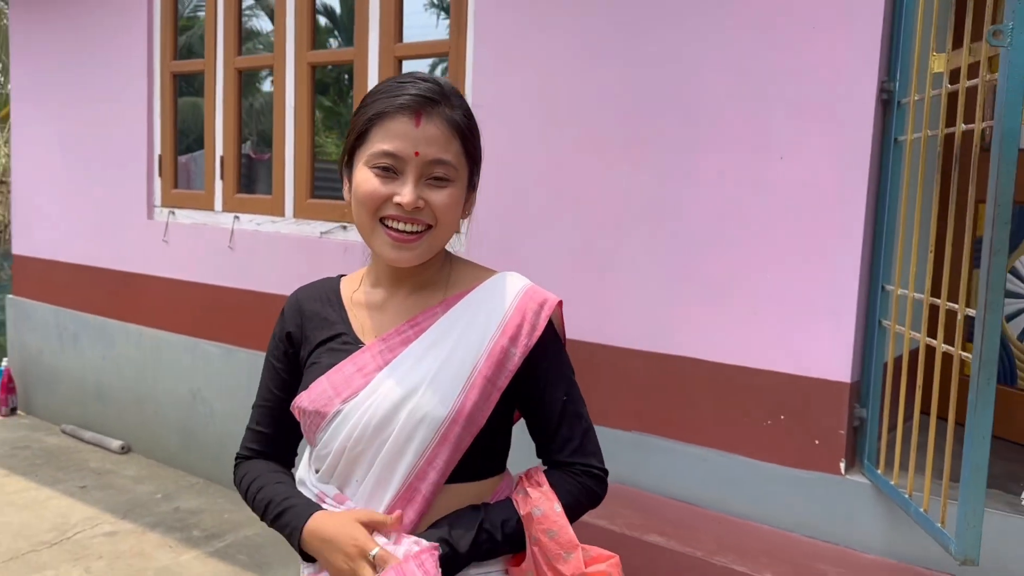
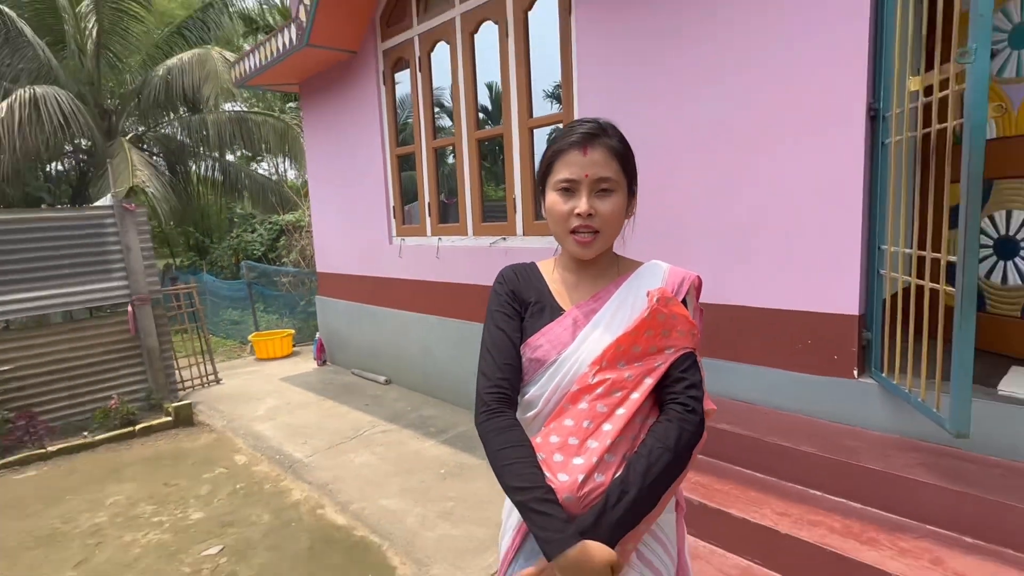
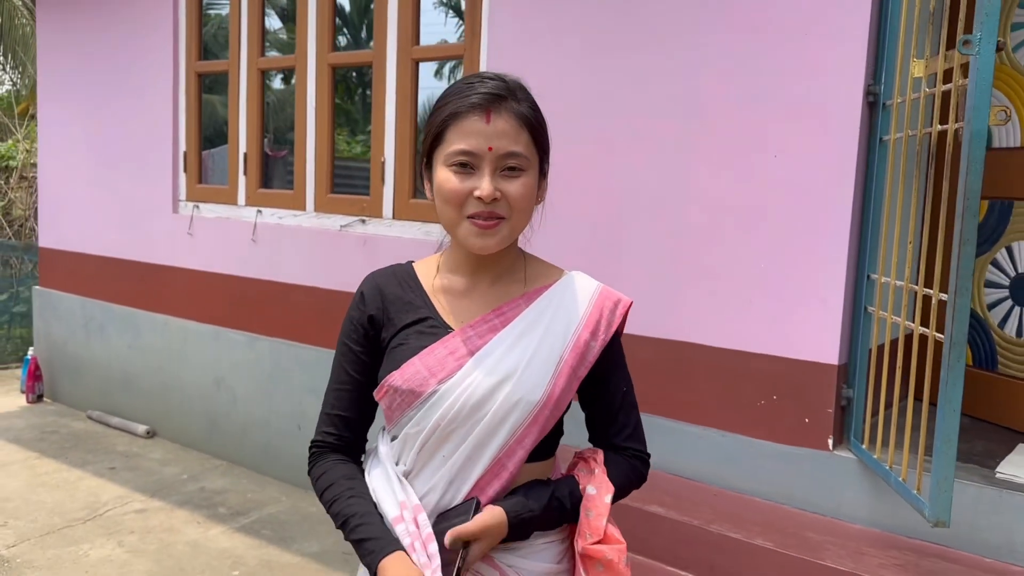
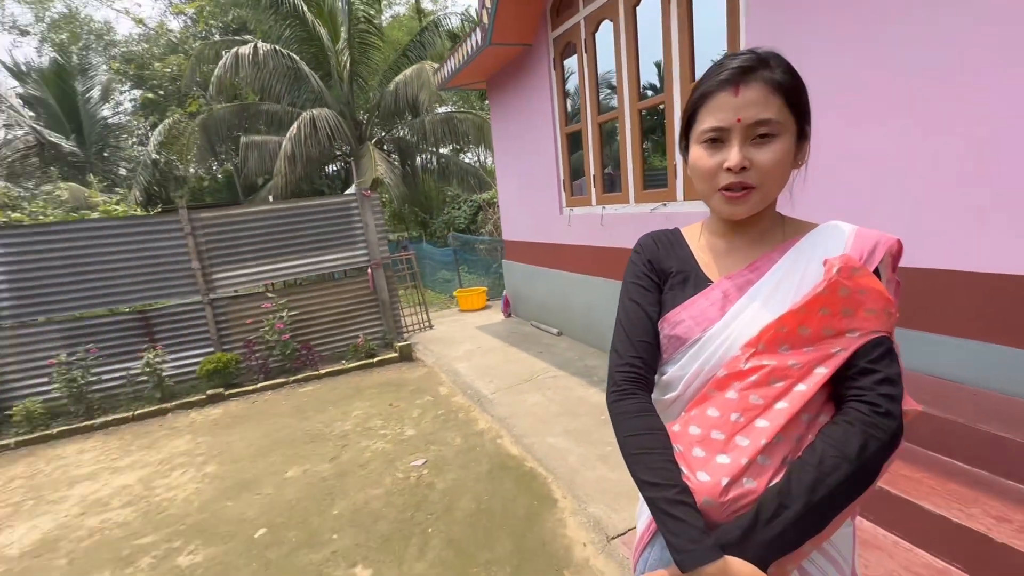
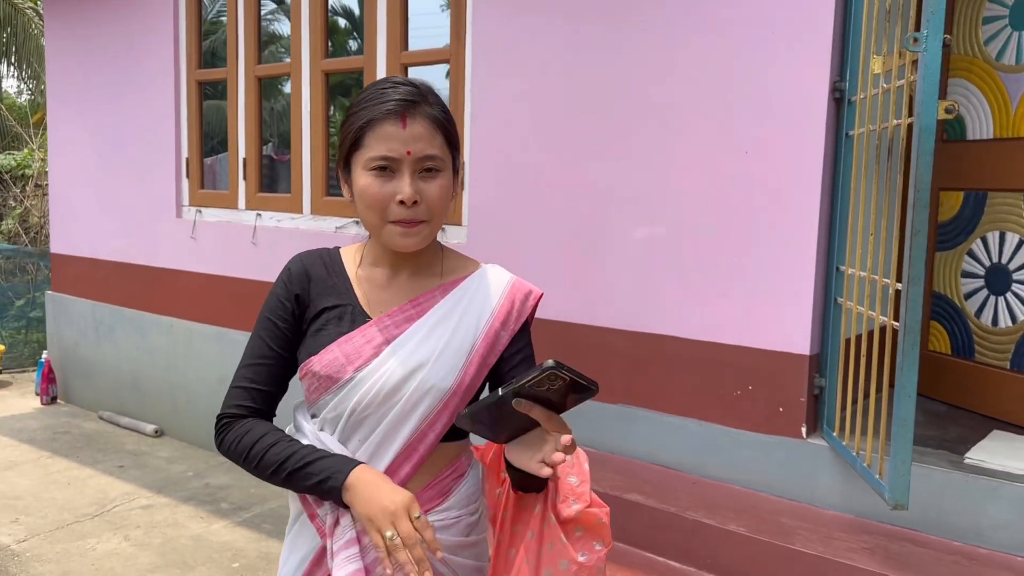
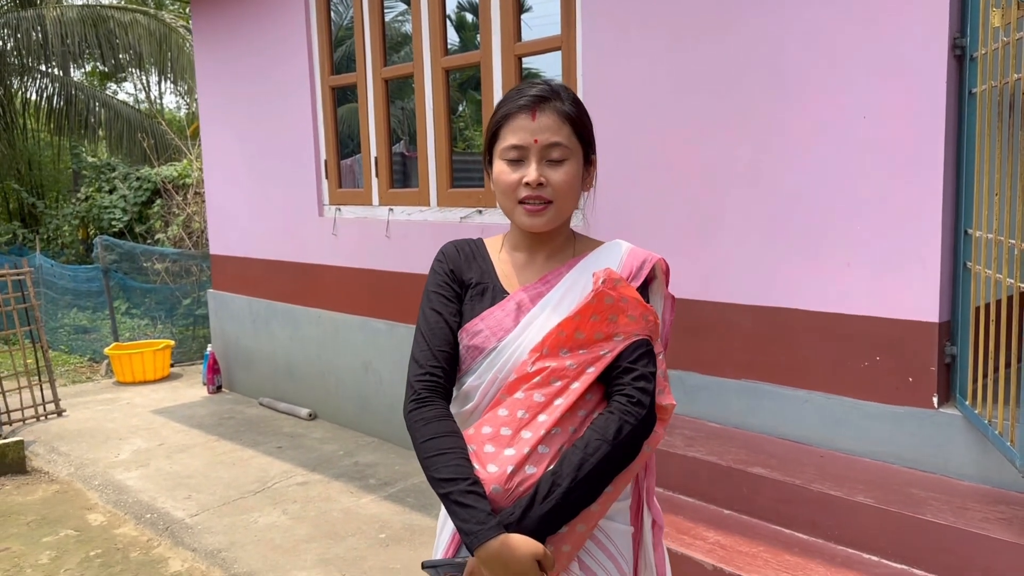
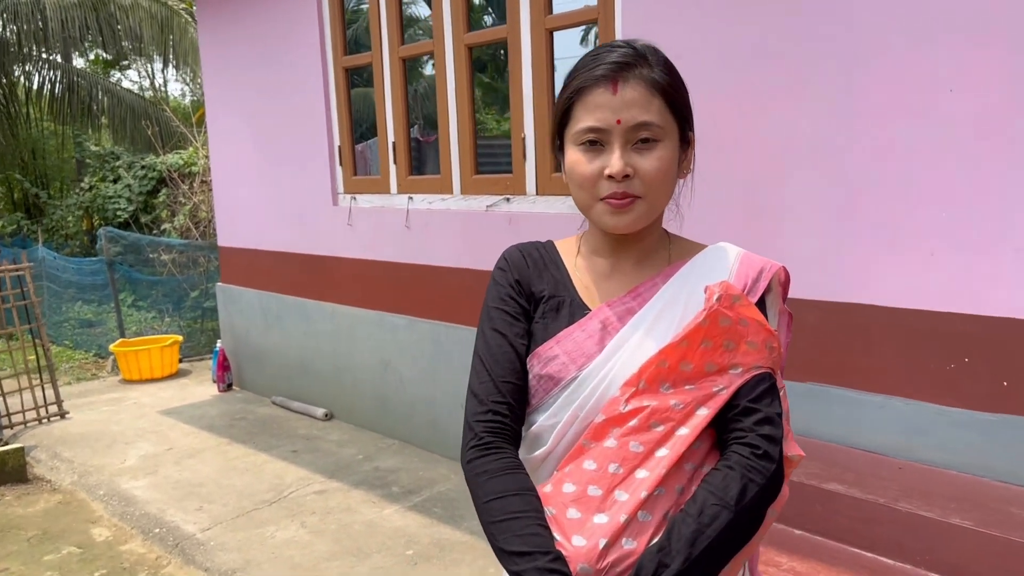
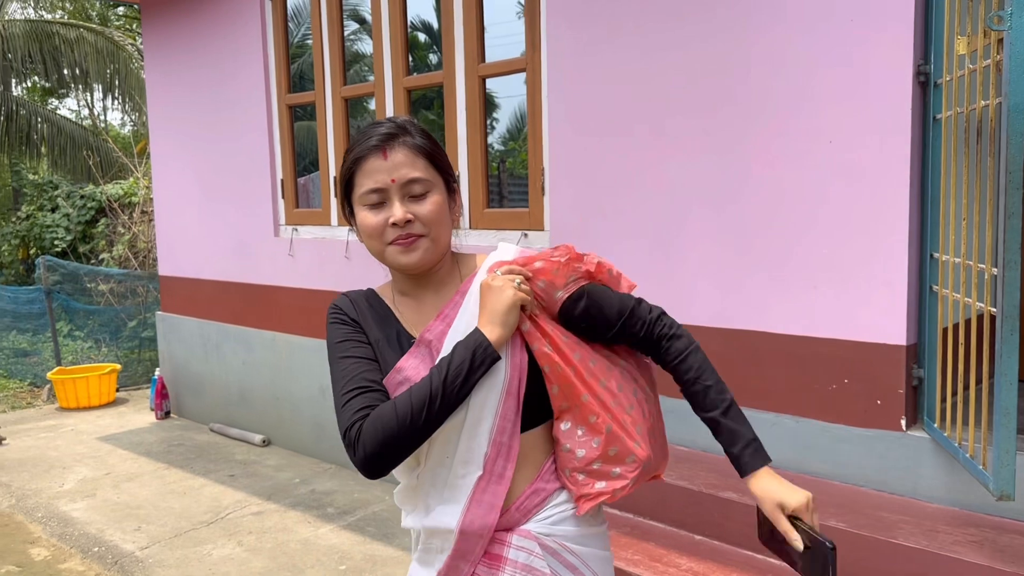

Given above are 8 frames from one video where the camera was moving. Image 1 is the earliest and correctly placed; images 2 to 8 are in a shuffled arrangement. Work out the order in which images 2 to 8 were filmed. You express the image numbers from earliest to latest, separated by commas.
3, 5, 8, 6, 7, 2, 4
